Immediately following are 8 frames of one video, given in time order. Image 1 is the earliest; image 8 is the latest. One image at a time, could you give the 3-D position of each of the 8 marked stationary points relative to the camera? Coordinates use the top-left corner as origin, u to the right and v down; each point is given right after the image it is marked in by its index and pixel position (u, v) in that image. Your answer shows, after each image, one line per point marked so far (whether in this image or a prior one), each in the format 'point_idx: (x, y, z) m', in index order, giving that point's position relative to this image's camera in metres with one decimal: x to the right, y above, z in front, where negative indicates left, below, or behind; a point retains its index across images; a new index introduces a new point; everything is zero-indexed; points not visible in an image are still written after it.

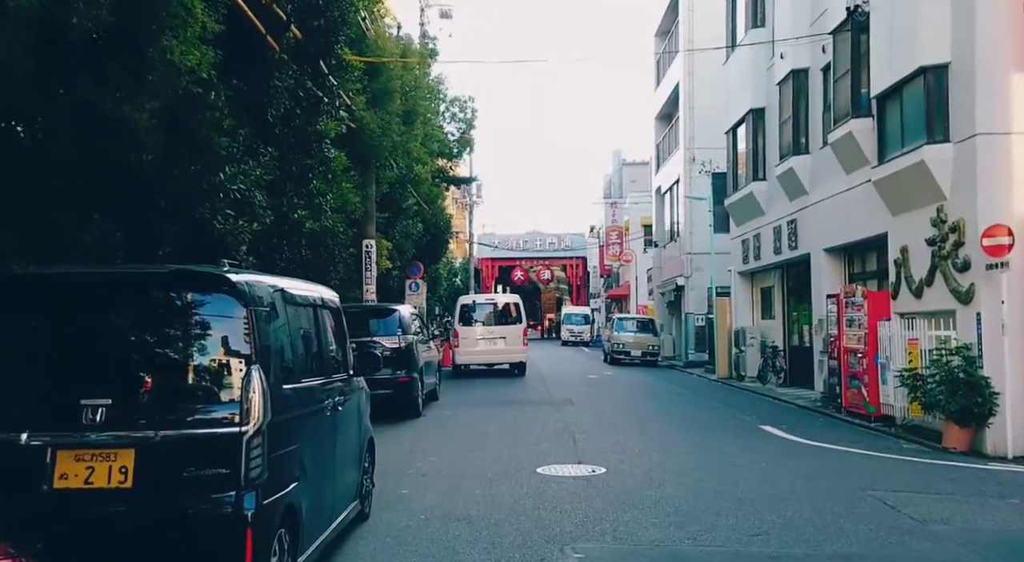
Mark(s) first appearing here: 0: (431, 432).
0: (-1.2, -2.2, +12.8) m
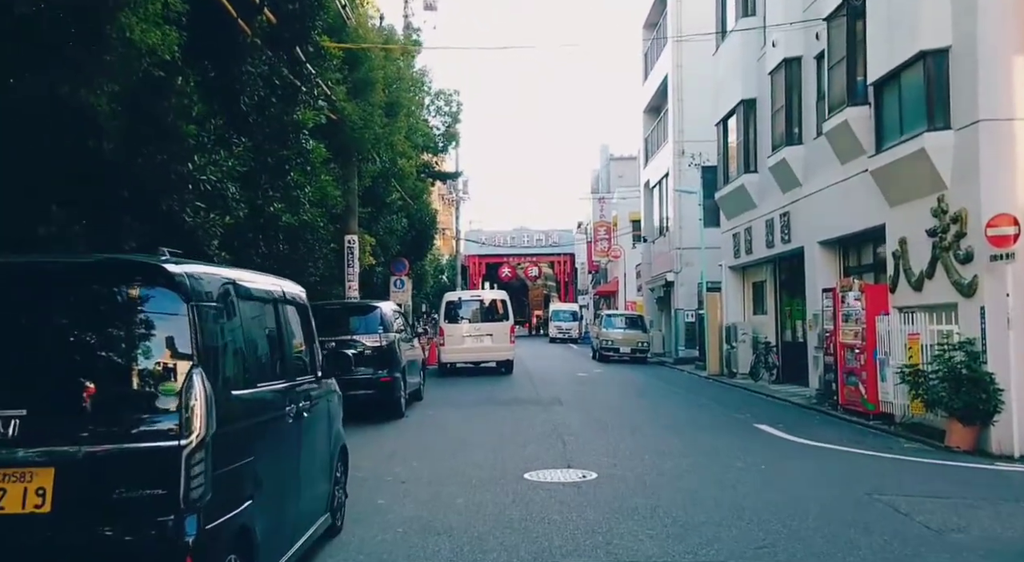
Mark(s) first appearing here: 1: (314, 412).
0: (-1.4, -2.1, +12.3) m
1: (-1.4, -0.9, +6.1) m
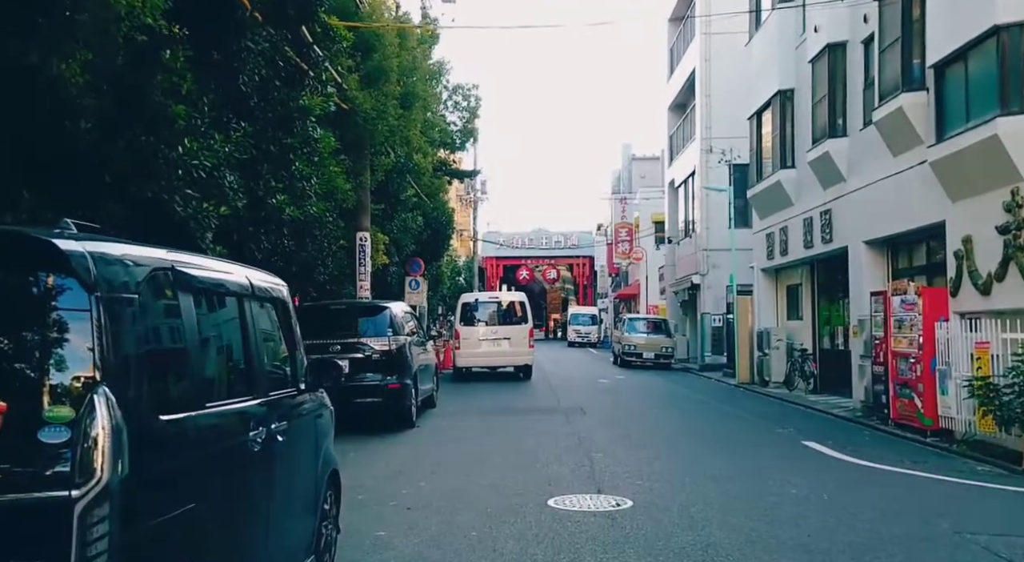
0: (-1.1, -2.1, +11.1) m
1: (-1.2, -0.9, +5.0) m
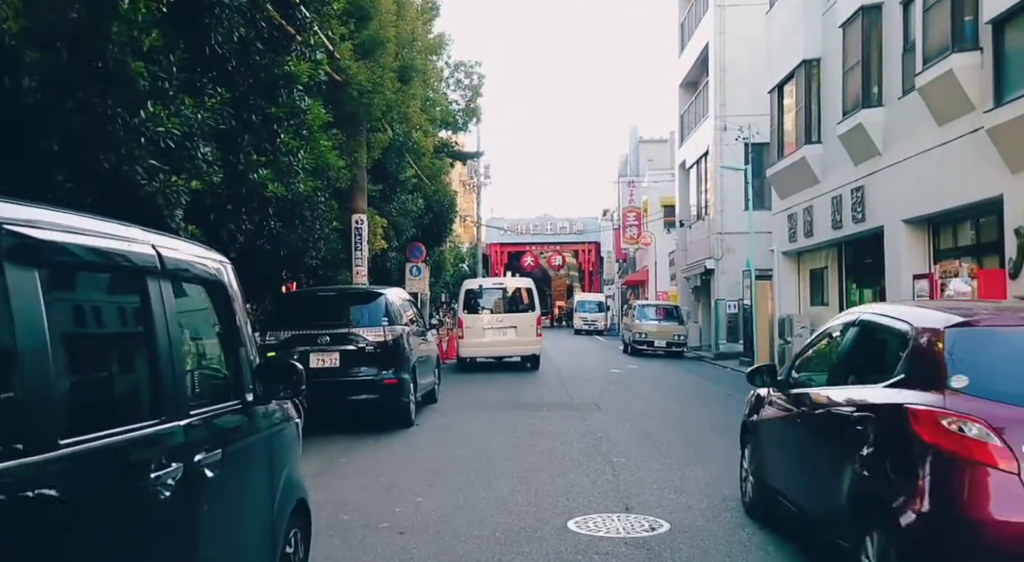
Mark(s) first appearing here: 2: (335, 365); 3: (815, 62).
0: (-1.0, -1.9, +9.8) m
1: (-1.1, -0.8, +3.7) m
2: (-2.3, -1.1, +11.5) m
3: (+6.3, +4.5, +18.4) m
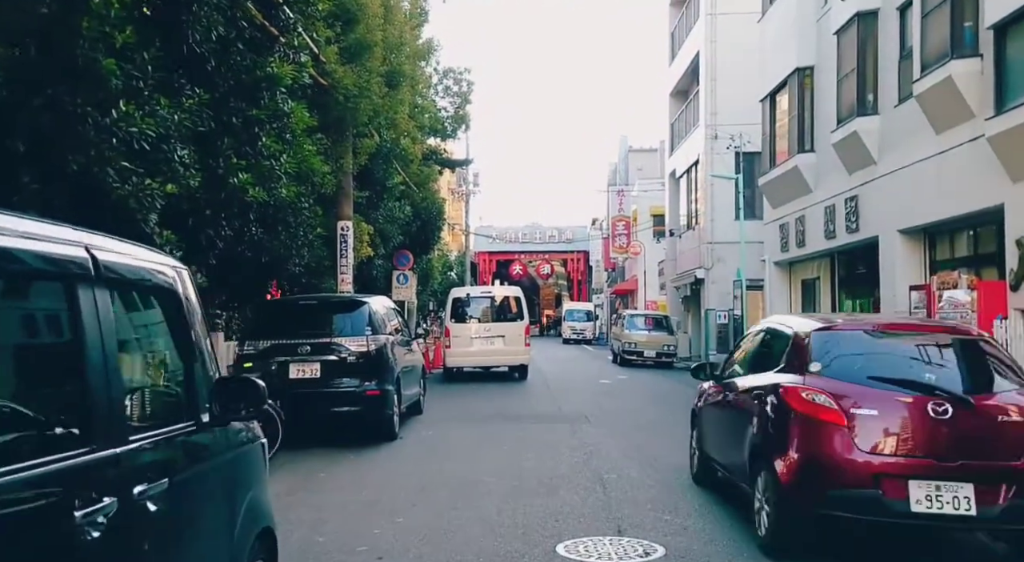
0: (-1.1, -2.0, +9.5) m
1: (-1.2, -0.8, +3.3) m
2: (-2.4, -1.2, +11.1) m
3: (+6.1, +4.3, +18.1) m
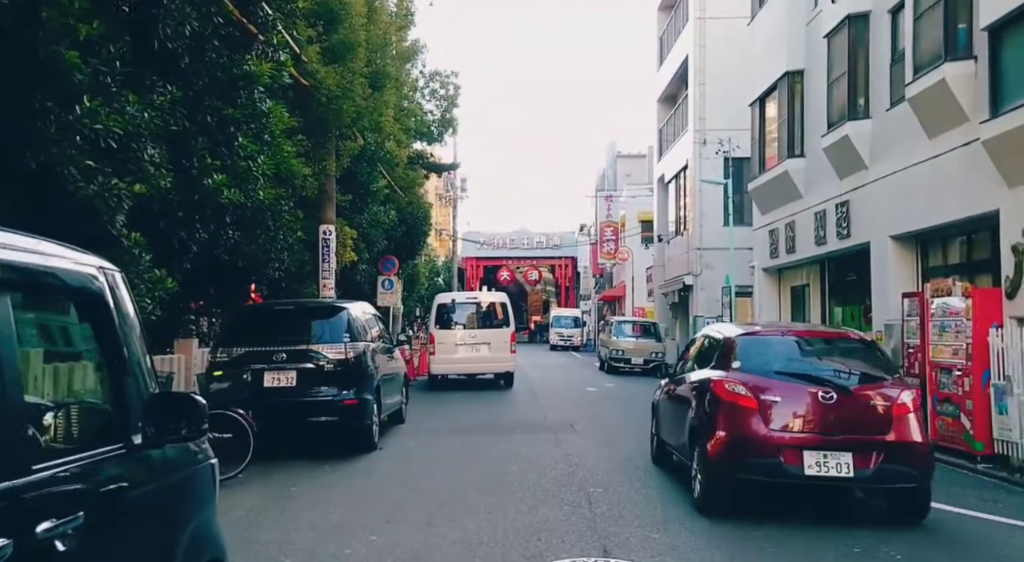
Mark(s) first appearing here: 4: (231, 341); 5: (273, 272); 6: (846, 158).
0: (-1.3, -2.0, +9.1) m
1: (-1.3, -0.8, +3.0) m
2: (-2.6, -1.3, +10.7) m
3: (+5.8, +4.2, +17.9) m
4: (-3.4, -0.7, +10.8) m
5: (-4.2, +0.2, +15.5) m
6: (+5.7, +2.1, +15.2) m
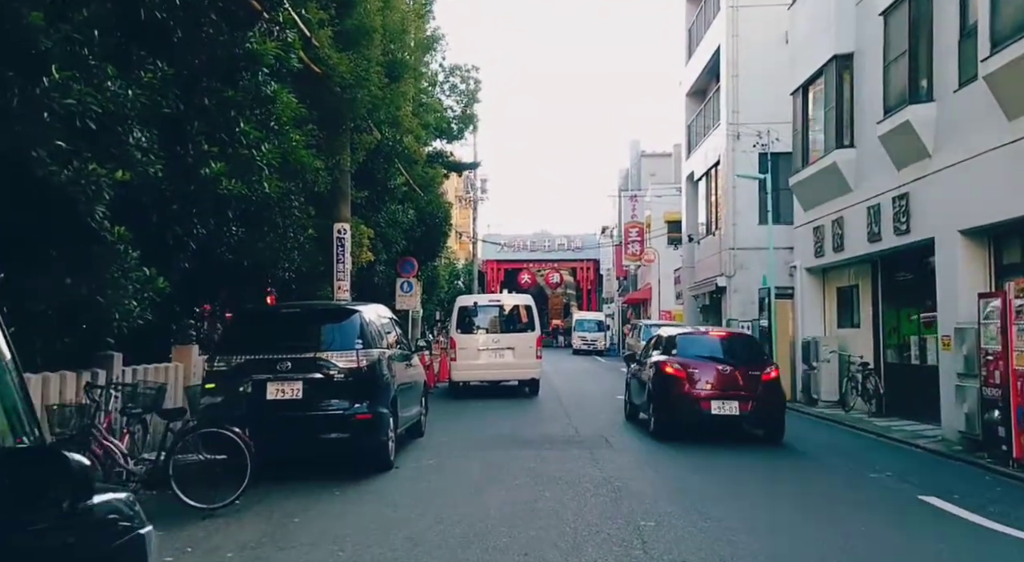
0: (-1.0, -2.0, +7.9) m
1: (-1.1, -0.8, +1.8) m
2: (-2.3, -1.3, +9.5) m
3: (+6.3, +4.2, +16.6) m
4: (-3.1, -0.7, +9.7) m
5: (-3.7, +0.1, +14.3) m
6: (+6.2, +2.1, +13.9) m
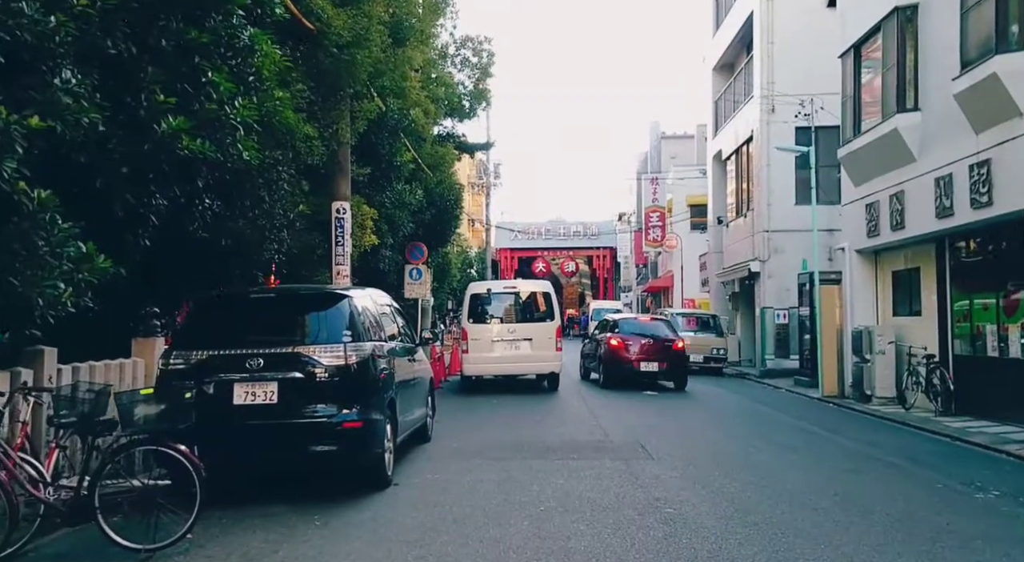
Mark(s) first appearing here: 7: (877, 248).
0: (-0.8, -1.9, +6.1) m
1: (-1.0, -0.6, 0.0) m
2: (-2.1, -1.1, +7.8) m
3: (+6.6, +4.5, +14.6) m
4: (-2.9, -0.5, +7.9) m
5: (-3.5, +0.4, +12.6) m
6: (+6.4, +2.4, +12.0) m
7: (+6.9, +0.6, +16.8) m
